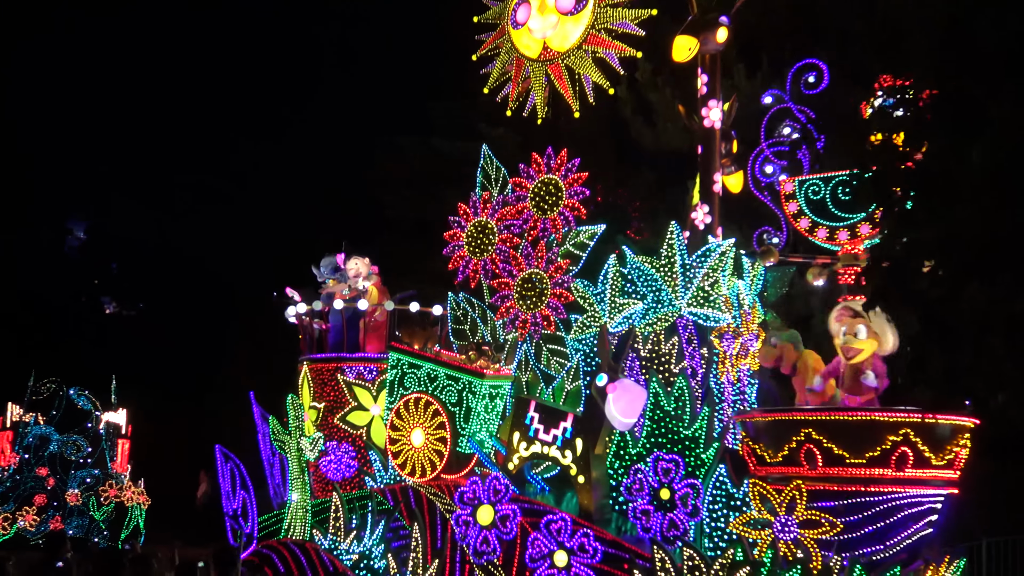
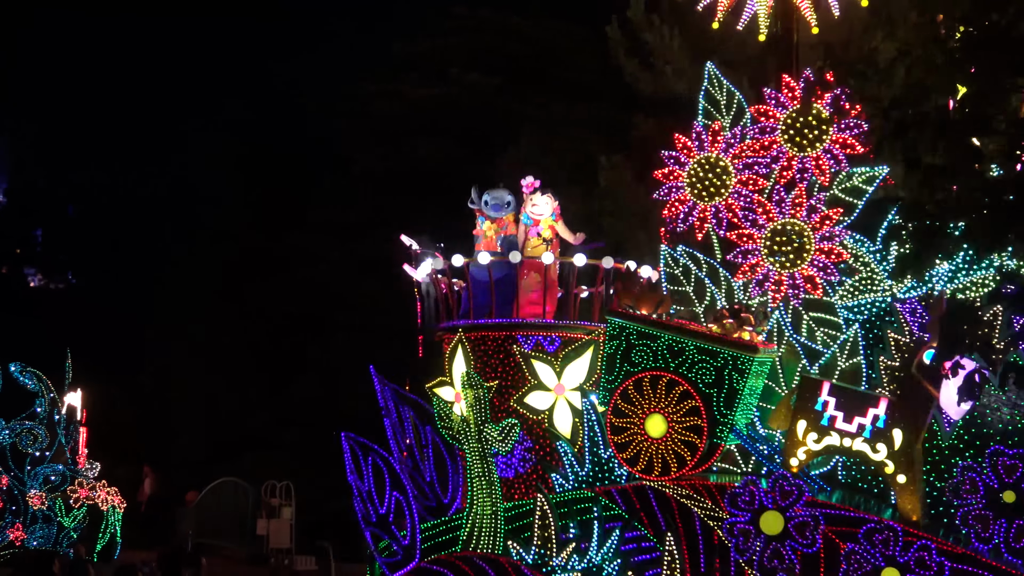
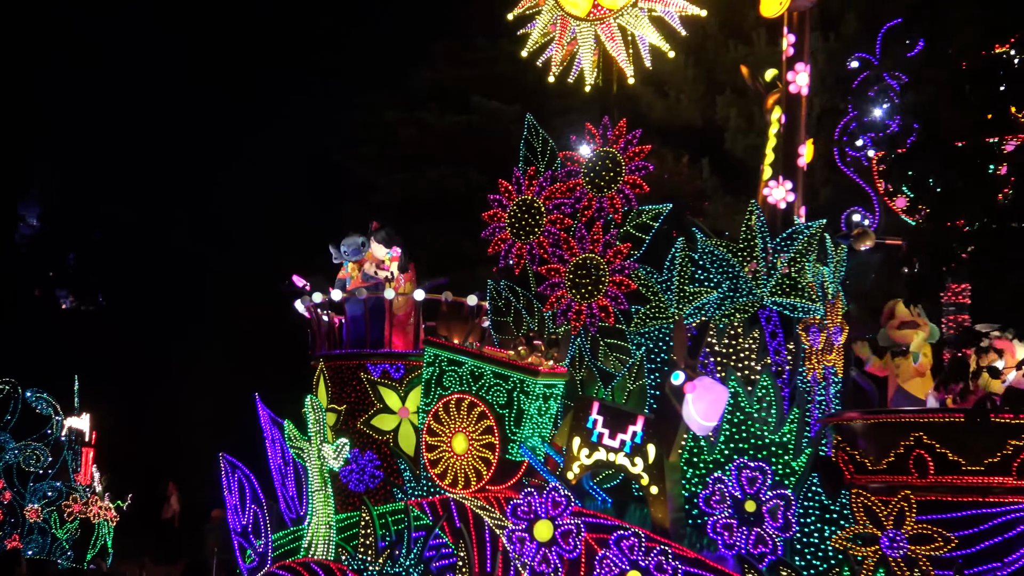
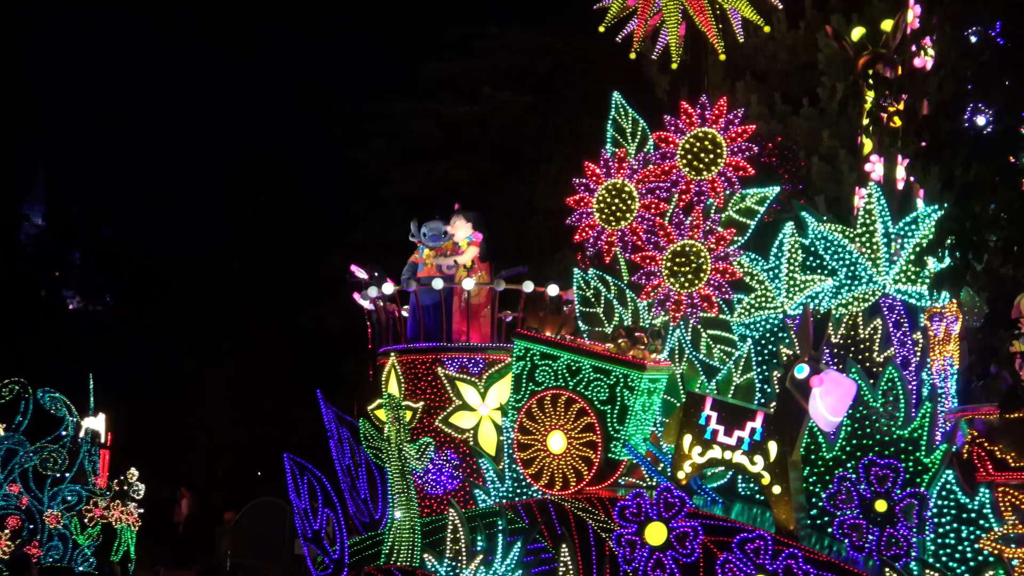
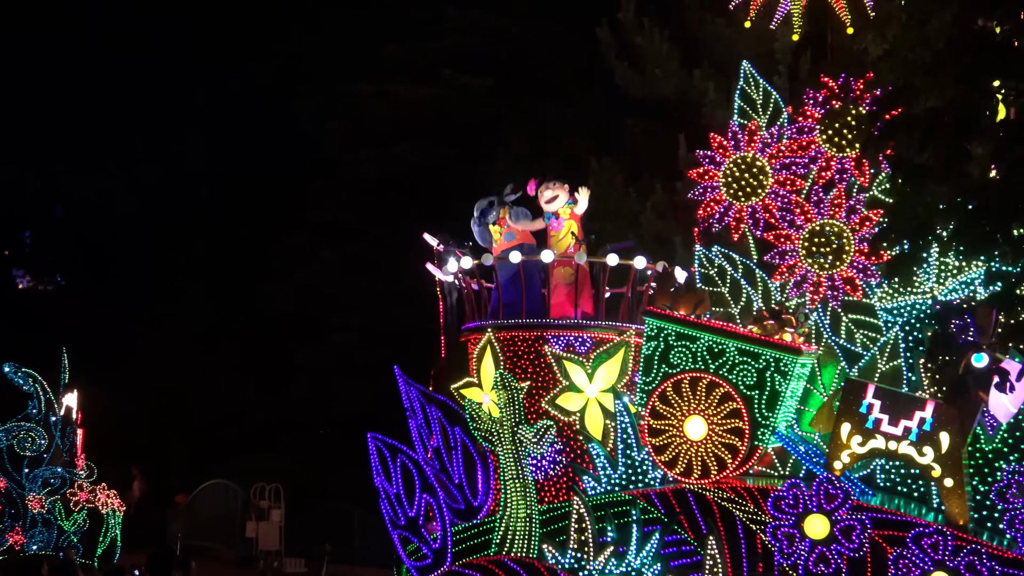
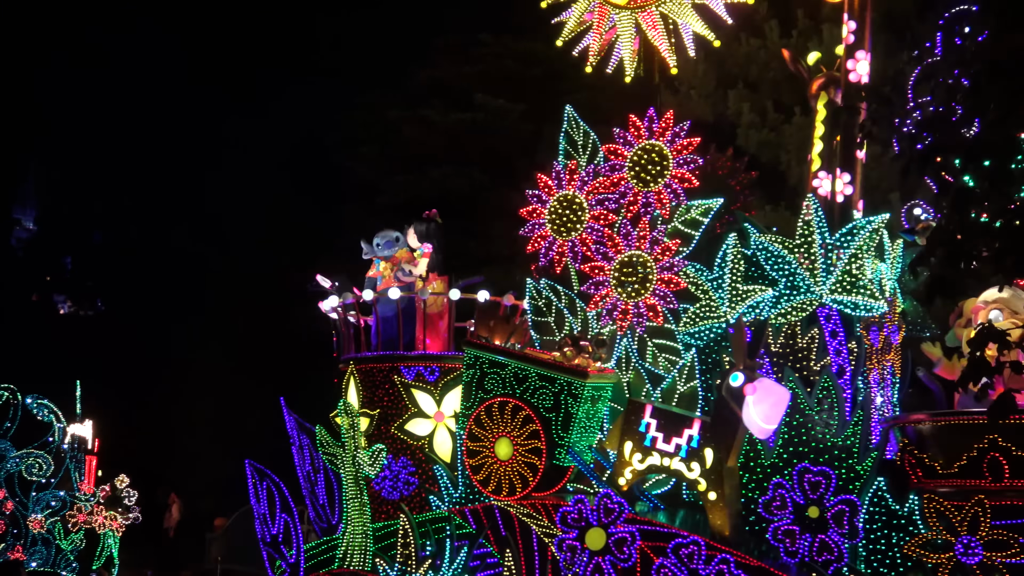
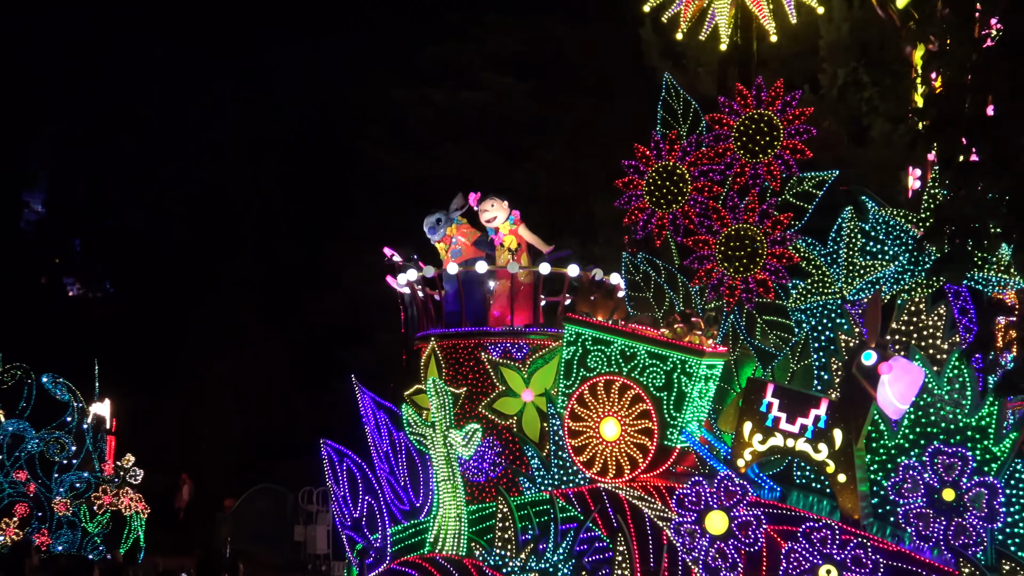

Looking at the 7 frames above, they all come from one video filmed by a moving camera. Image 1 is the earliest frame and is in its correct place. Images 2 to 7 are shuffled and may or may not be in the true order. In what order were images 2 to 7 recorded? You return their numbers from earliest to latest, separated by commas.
3, 6, 4, 7, 2, 5
